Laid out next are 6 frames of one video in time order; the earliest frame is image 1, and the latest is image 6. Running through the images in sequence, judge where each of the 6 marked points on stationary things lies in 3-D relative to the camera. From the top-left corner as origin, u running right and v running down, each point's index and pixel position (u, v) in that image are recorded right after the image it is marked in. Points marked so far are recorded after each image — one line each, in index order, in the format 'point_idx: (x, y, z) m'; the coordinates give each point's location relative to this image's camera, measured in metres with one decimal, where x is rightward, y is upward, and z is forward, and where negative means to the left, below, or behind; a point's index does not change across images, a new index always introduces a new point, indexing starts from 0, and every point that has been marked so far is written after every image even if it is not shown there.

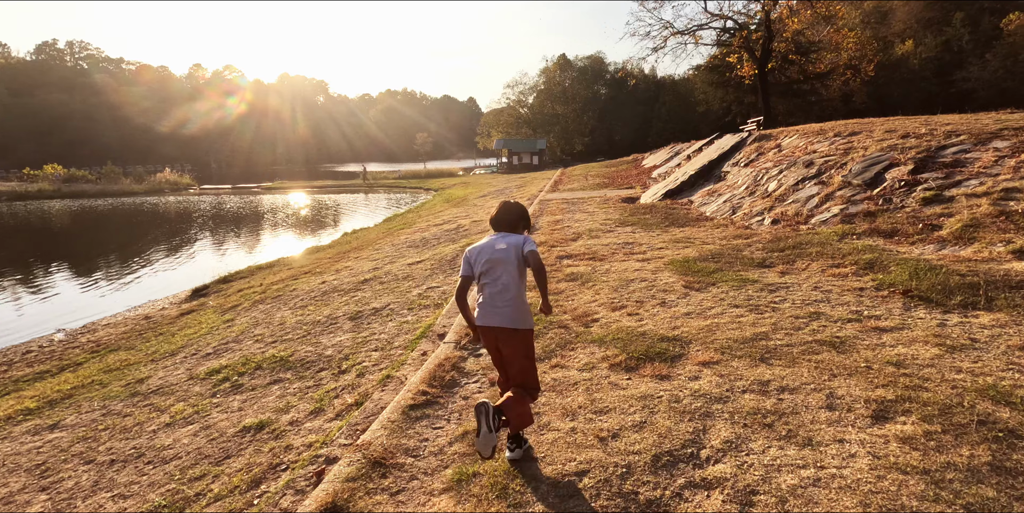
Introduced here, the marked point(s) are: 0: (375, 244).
0: (-4.1, +0.4, +16.0) m
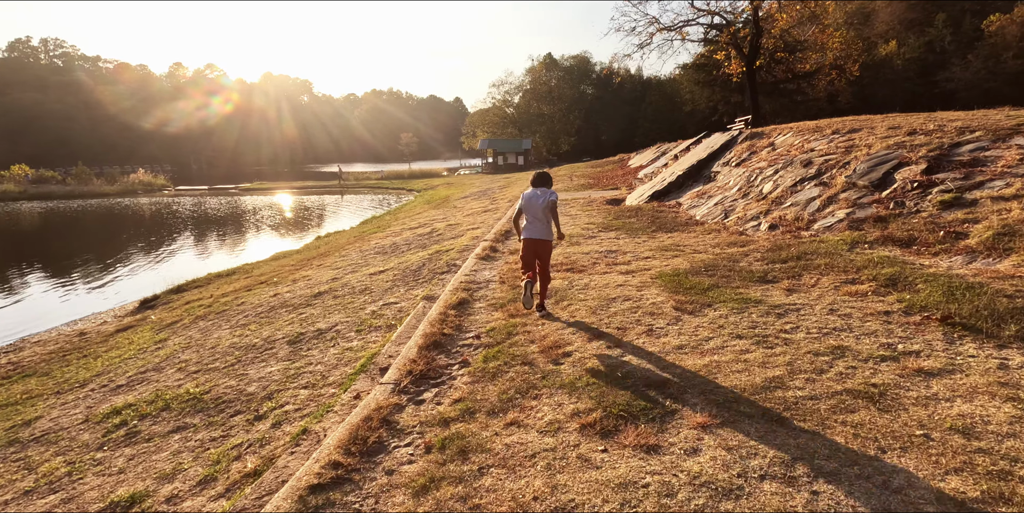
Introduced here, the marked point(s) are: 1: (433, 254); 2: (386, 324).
0: (-4.7, +0.2, +14.9) m
1: (-1.6, +0.1, +10.7) m
2: (-1.5, -0.8, +6.5) m
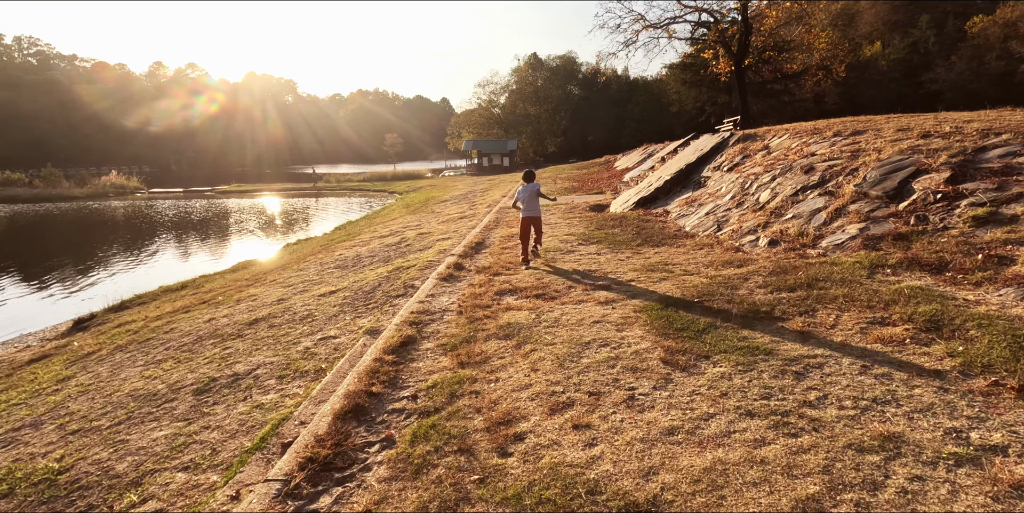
0: (-5.4, -0.1, +13.7) m
1: (-2.1, -0.3, +9.5) m
2: (-2.0, -1.1, +5.3) m
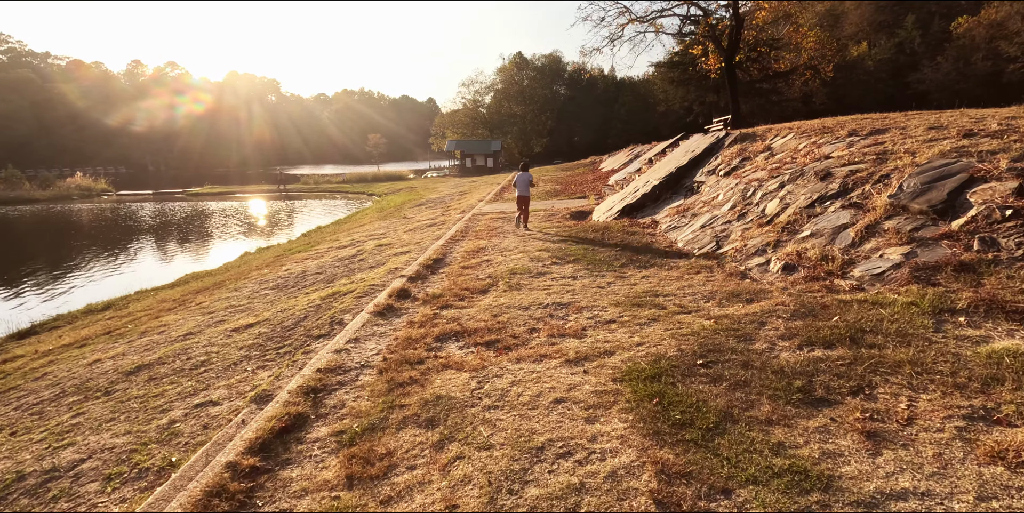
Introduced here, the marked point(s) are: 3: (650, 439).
0: (-6.0, -0.5, +12.0) m
1: (-2.7, -0.6, +7.9) m
2: (-2.5, -1.5, +3.8) m
3: (+0.7, -1.0, +2.9) m
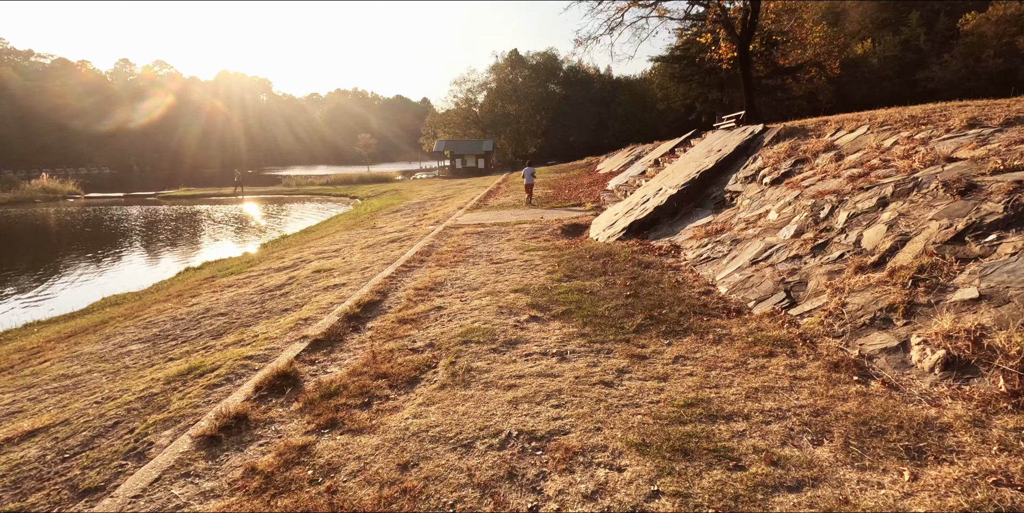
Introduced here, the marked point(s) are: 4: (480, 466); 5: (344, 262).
0: (-6.5, -1.0, +9.2) m
1: (-3.1, -1.1, +5.2) m
2: (-2.9, -2.0, +1.0) m
3: (+0.4, -1.5, +0.1) m
4: (-0.2, -1.1, +3.0) m
5: (-3.5, -0.1, +10.9) m
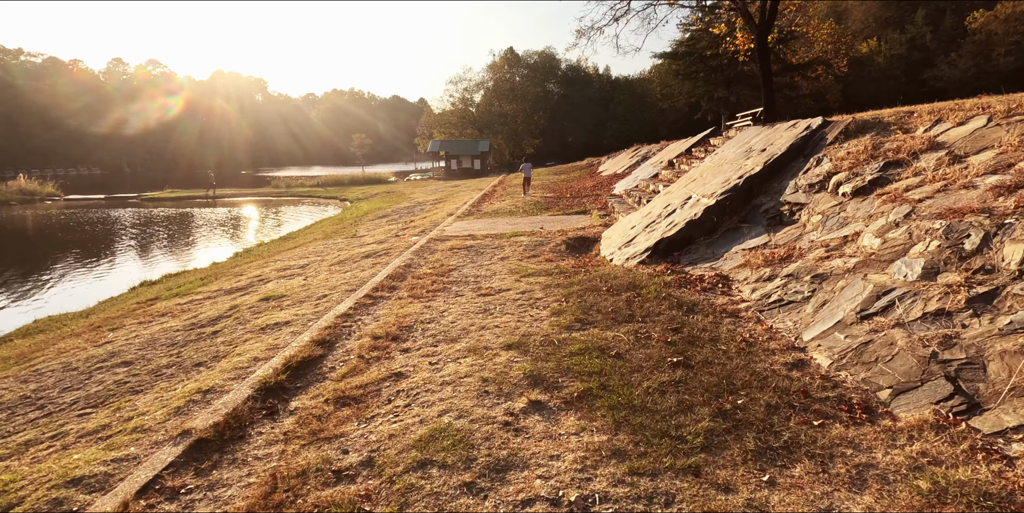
0: (-6.6, -1.4, +7.3) m
1: (-3.2, -1.5, +3.3) m
2: (-2.9, -2.3, -0.9) m
3: (+0.3, -1.9, -1.8) m
4: (-0.2, -1.5, +1.1) m
5: (-3.5, -0.5, +9.0) m
